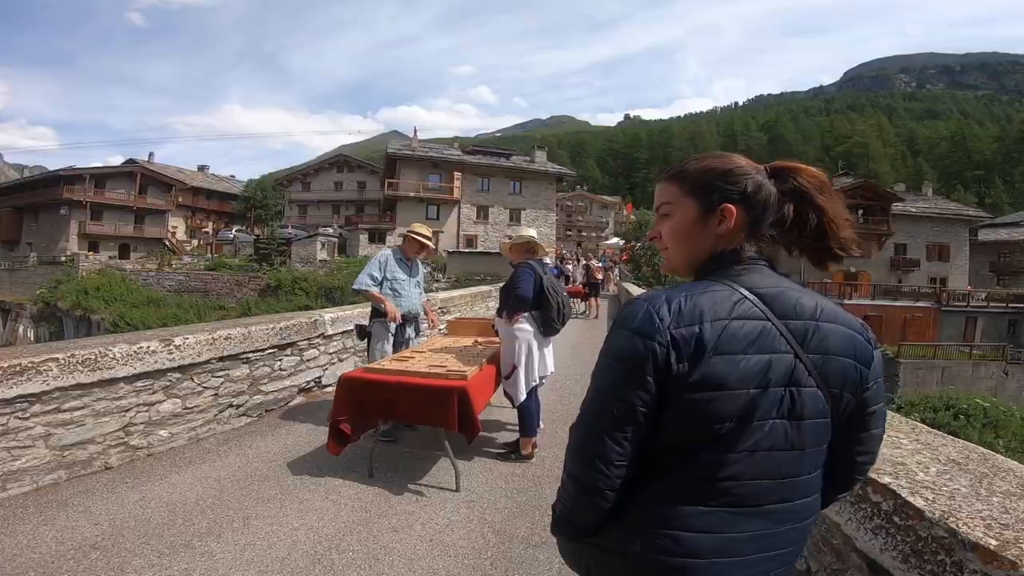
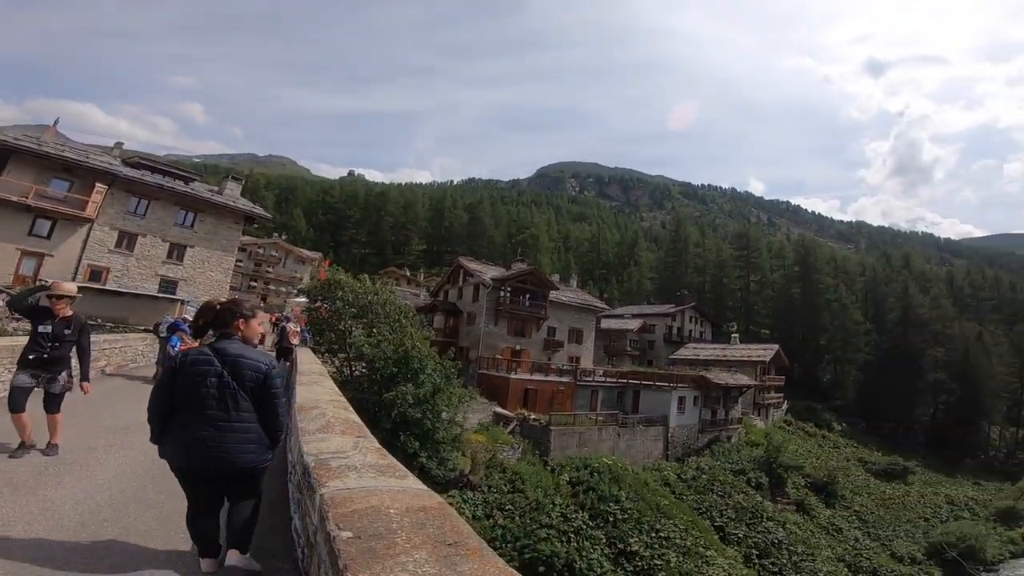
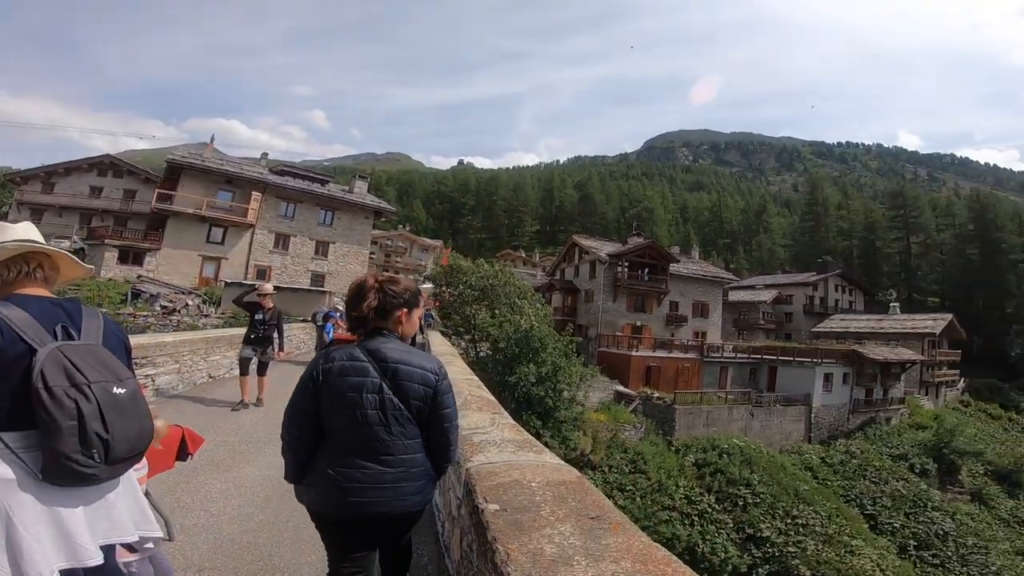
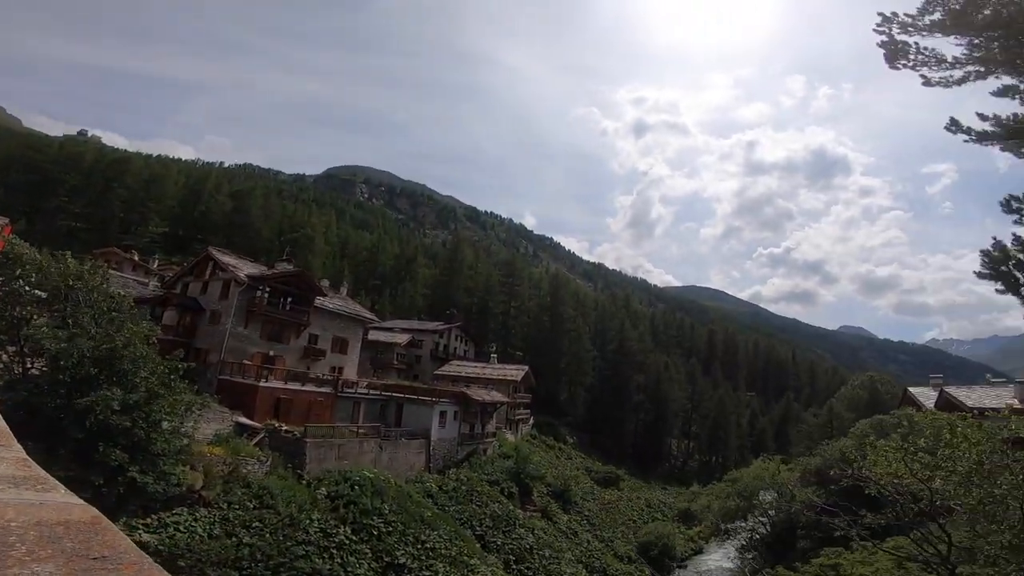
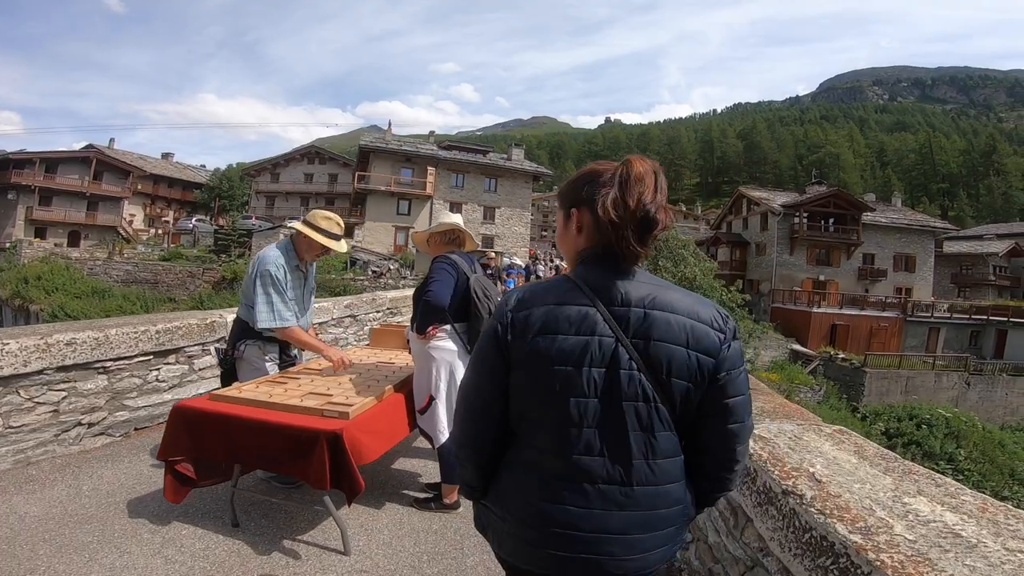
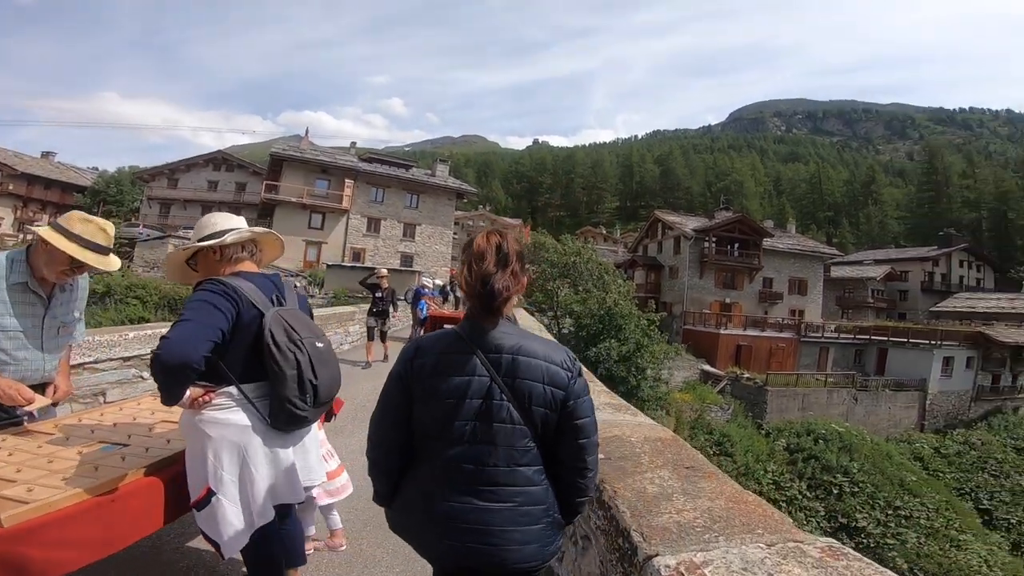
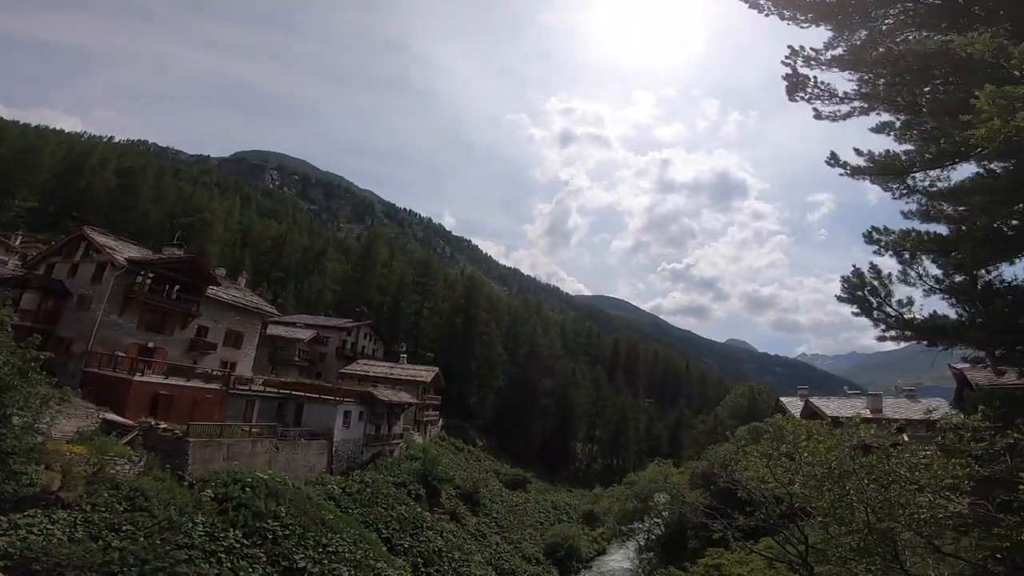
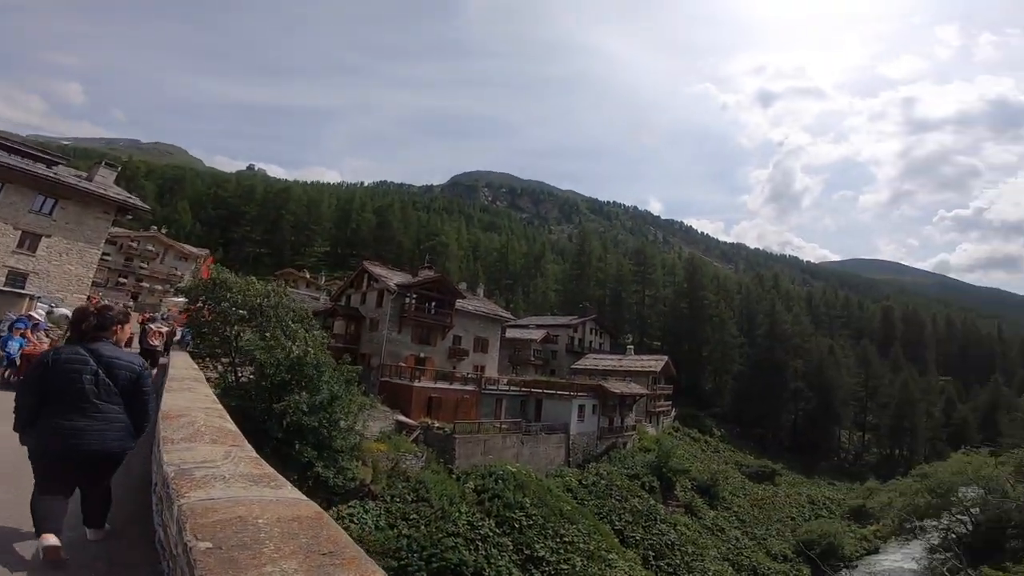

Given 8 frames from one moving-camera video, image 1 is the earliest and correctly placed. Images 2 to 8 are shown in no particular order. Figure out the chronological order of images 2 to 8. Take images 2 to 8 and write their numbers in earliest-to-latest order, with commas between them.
5, 6, 3, 2, 8, 4, 7
